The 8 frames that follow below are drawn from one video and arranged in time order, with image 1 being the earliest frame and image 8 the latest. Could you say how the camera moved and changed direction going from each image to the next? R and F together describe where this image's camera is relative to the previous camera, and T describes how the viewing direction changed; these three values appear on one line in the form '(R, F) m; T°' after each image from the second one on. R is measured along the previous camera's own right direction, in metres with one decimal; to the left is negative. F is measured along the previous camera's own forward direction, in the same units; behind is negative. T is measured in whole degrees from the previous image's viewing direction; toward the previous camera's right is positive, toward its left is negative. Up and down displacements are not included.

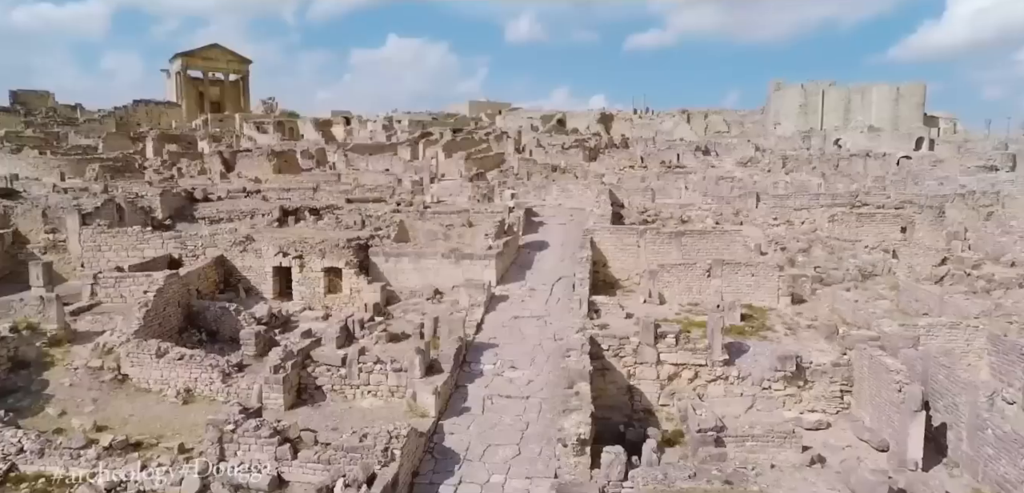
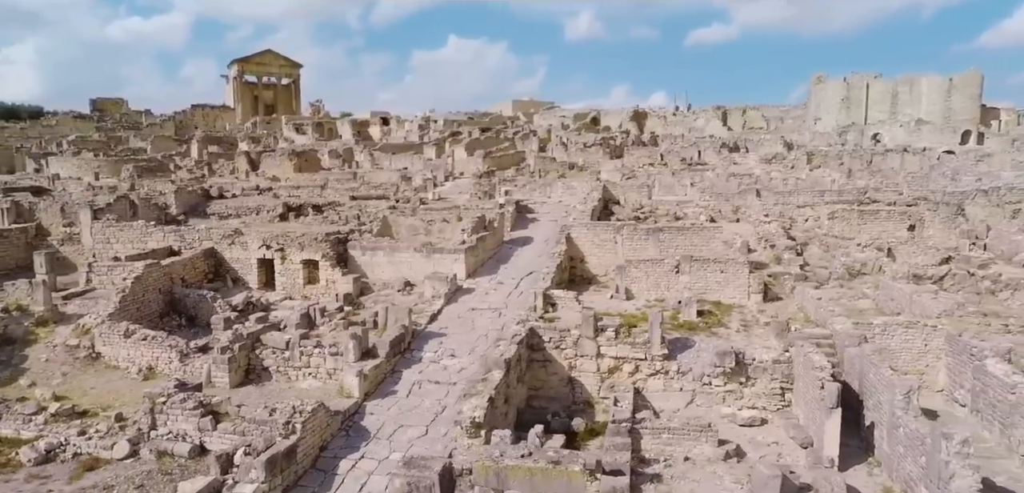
(+2.3, -0.4) m; -6°
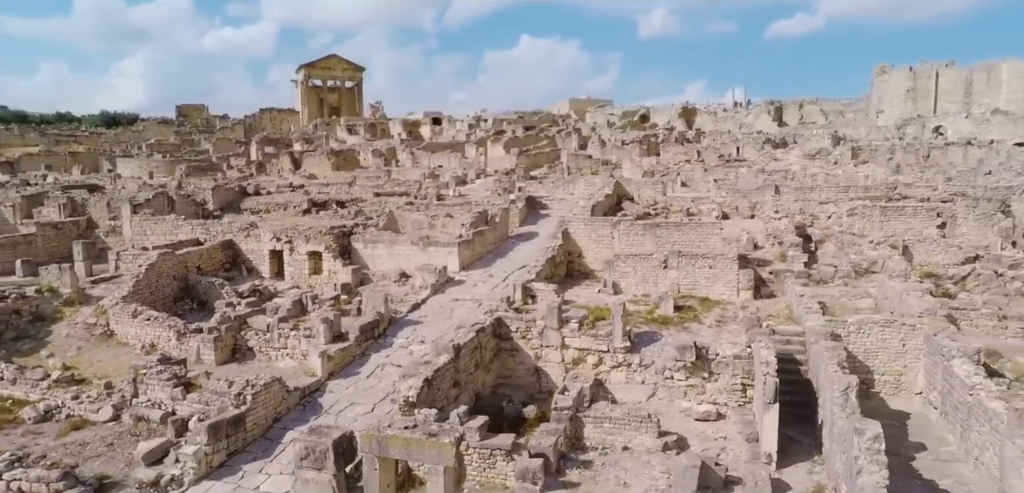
(+2.1, -0.4) m; -7°
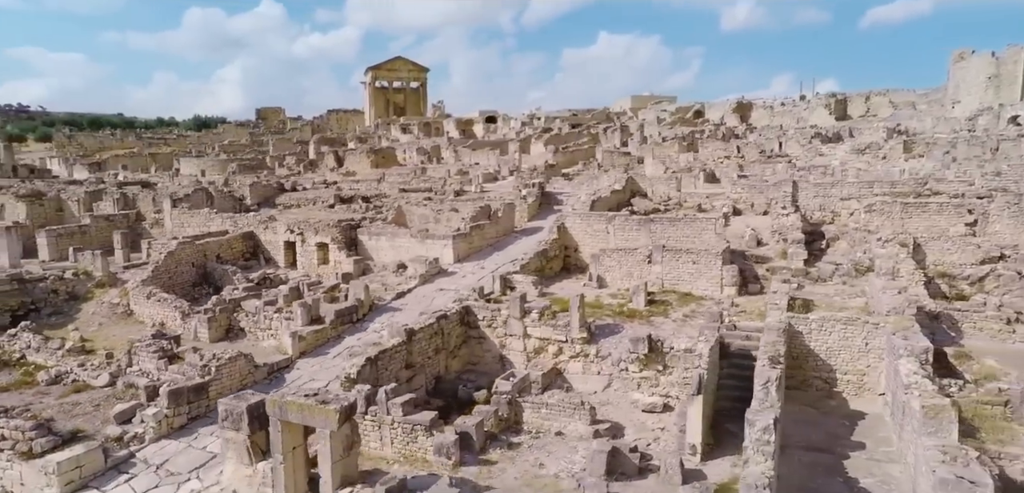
(+2.4, -0.5) m; -8°
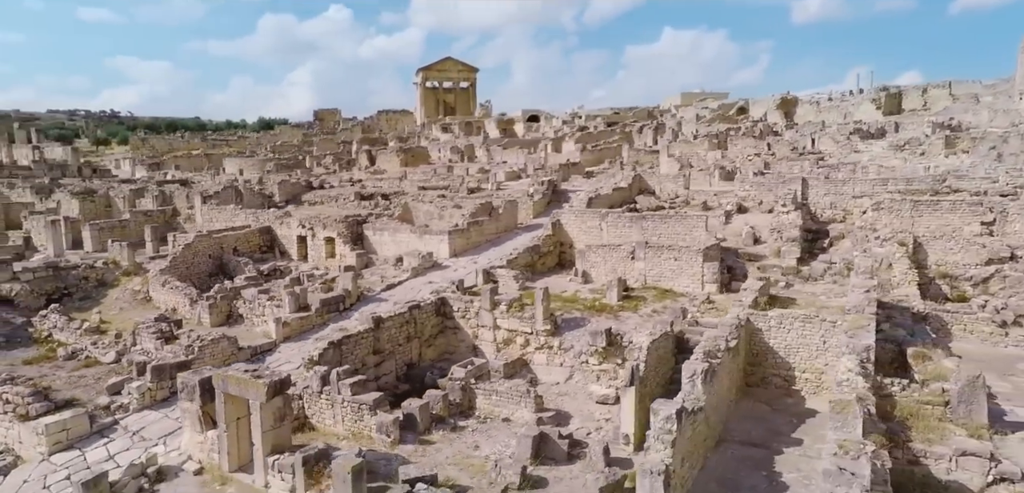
(+2.1, -0.5) m; -6°
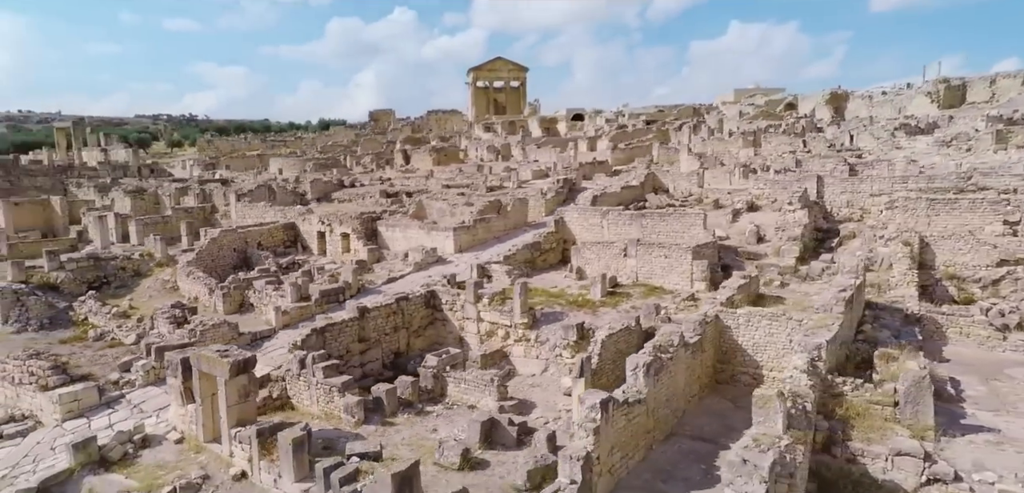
(+1.9, -0.4) m; -6°
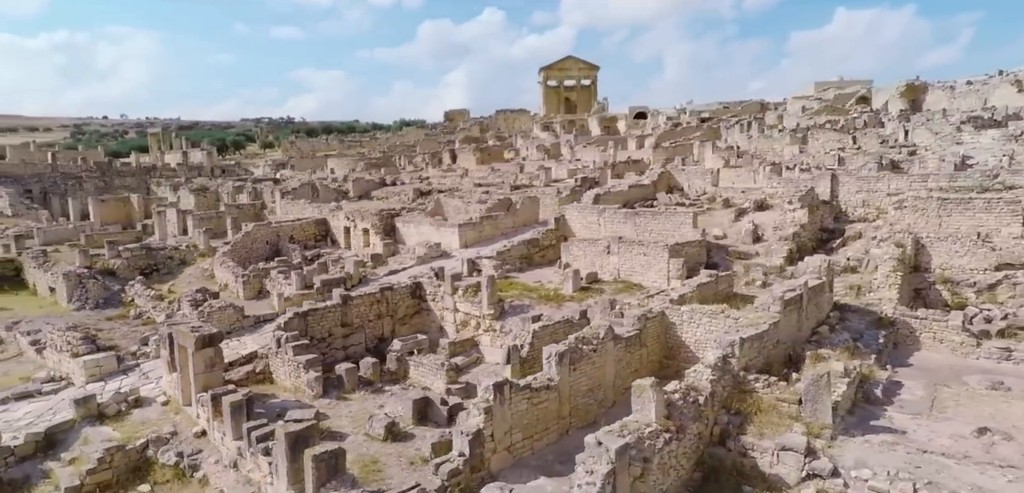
(+2.9, -0.6) m; -9°
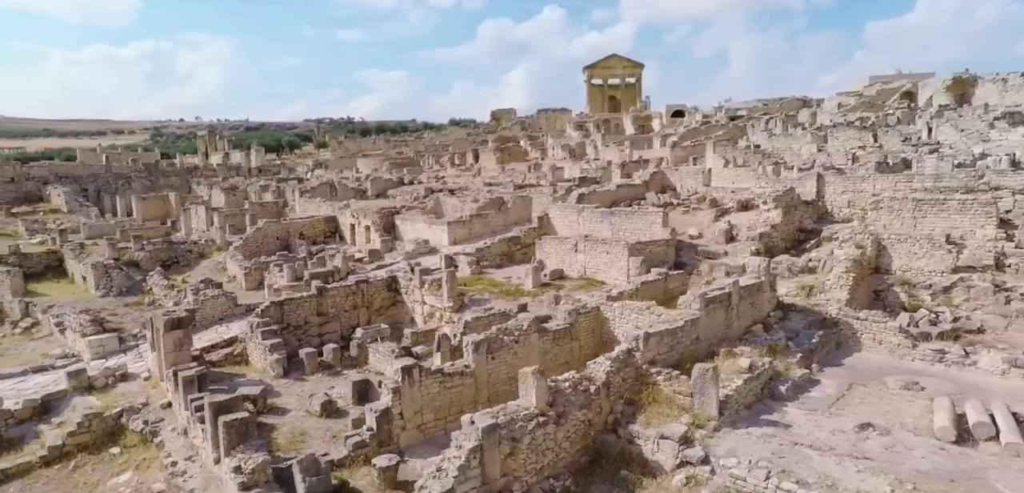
(+2.6, -0.7) m; -7°
